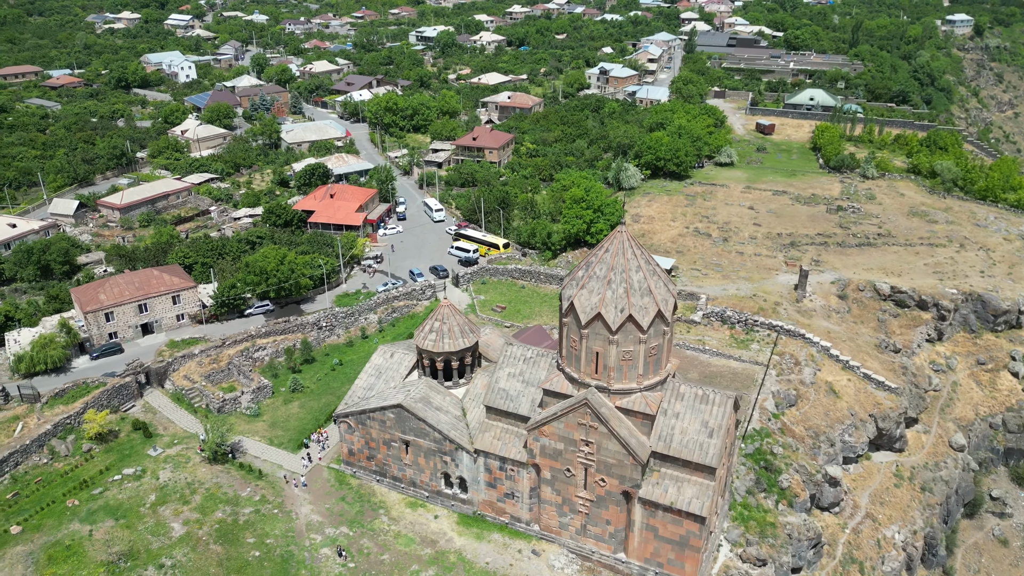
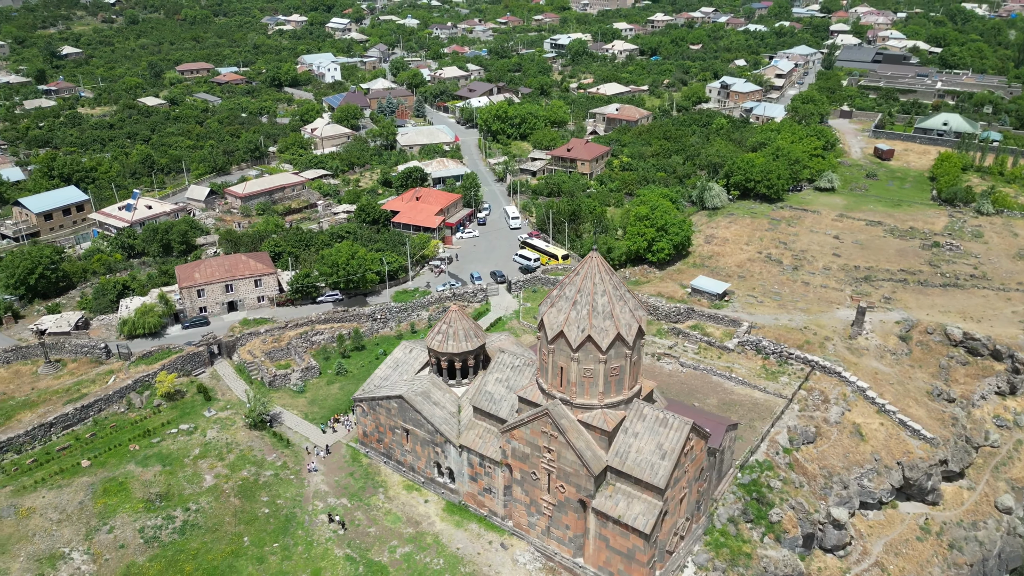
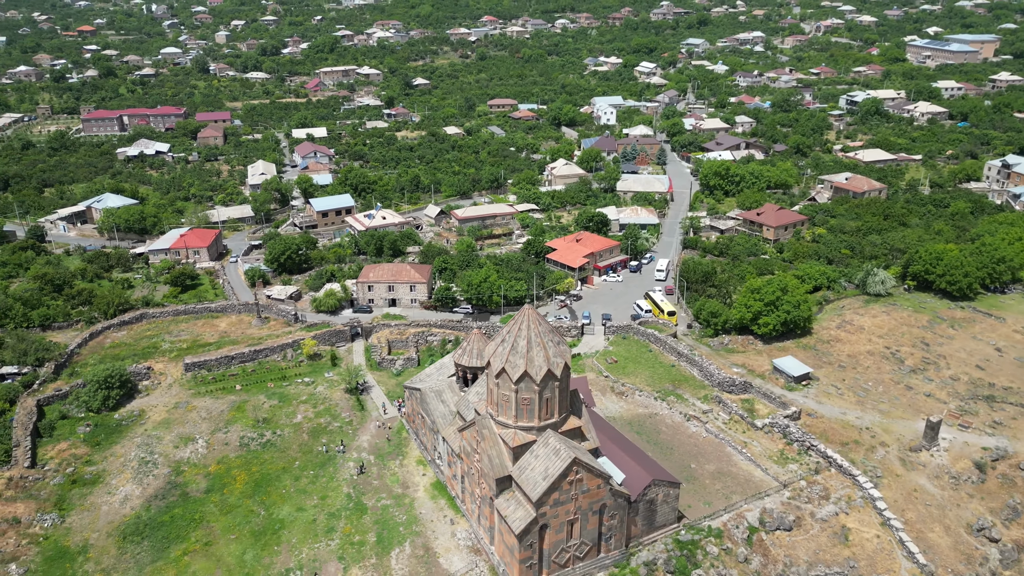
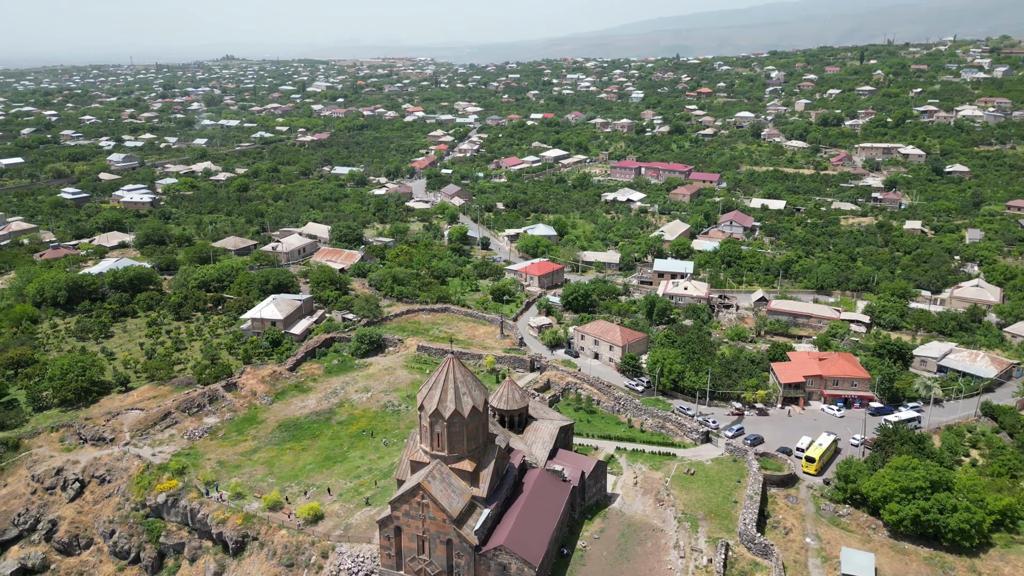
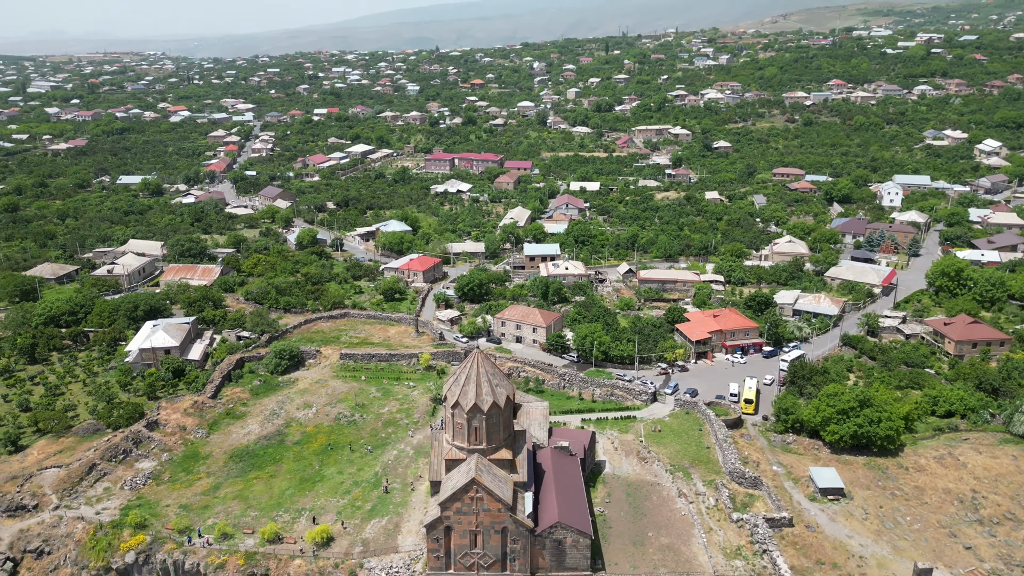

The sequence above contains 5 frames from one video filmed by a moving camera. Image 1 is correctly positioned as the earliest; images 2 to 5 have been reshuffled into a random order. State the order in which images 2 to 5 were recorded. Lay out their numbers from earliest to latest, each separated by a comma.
2, 3, 5, 4
